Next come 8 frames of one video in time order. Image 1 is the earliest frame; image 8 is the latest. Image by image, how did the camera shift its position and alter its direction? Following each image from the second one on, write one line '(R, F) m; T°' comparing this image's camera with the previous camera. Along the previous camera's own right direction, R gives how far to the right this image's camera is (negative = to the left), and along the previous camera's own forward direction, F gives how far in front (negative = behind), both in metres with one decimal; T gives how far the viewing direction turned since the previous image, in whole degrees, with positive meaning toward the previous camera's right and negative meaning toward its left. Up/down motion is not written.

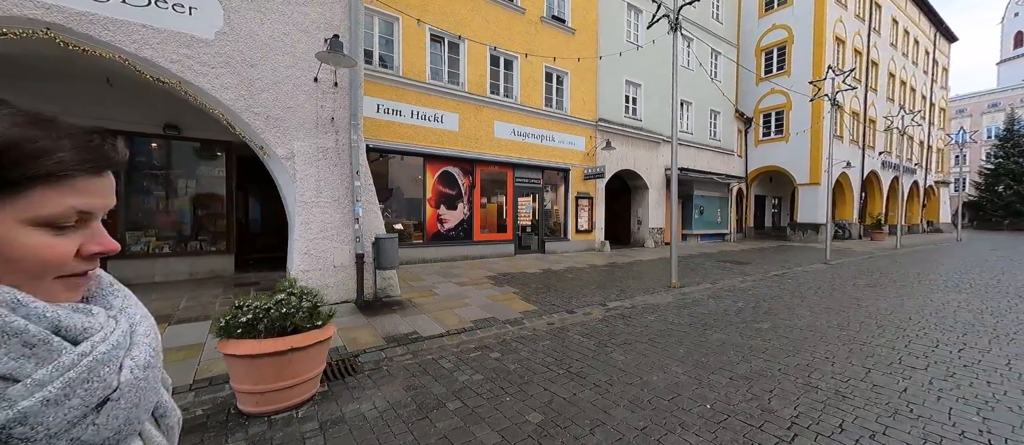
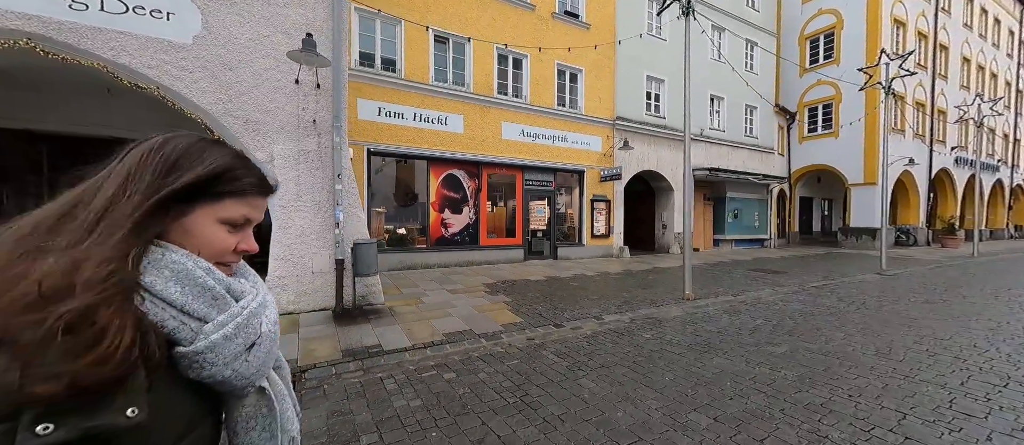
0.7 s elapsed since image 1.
(+0.8, +0.5) m; -5°
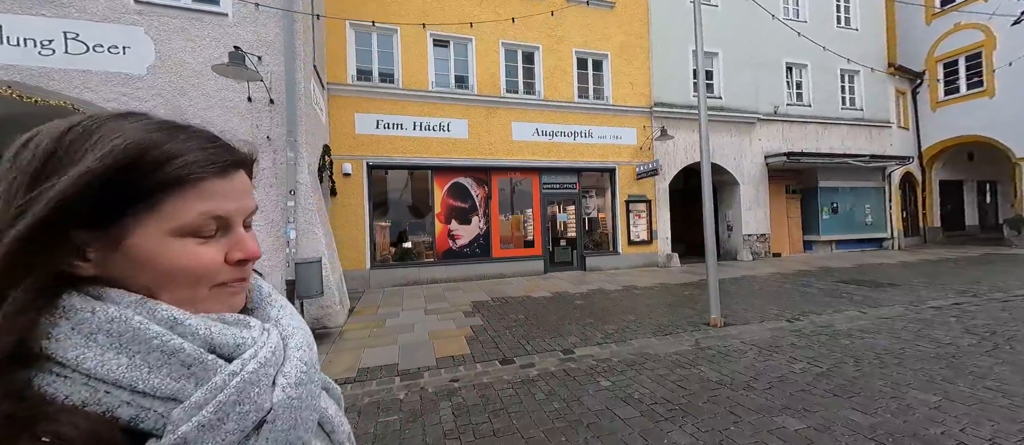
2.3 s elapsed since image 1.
(+1.9, +1.2) m; -12°
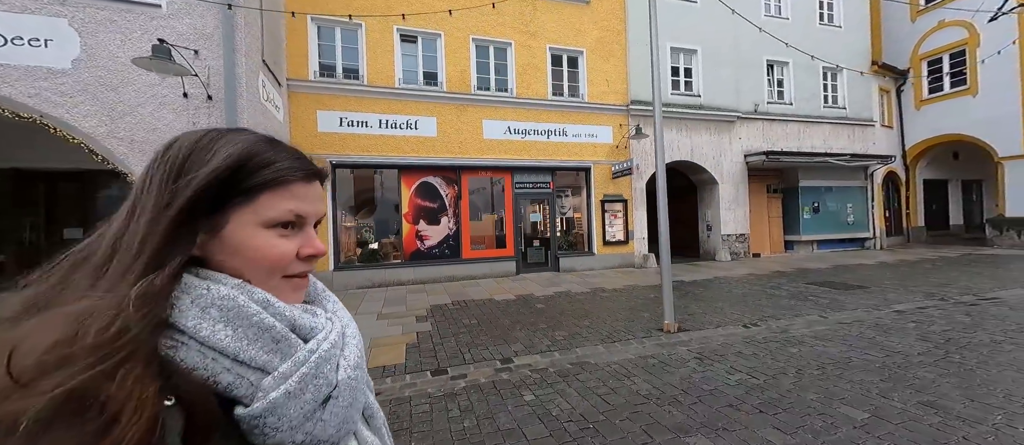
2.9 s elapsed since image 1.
(+0.8, +0.2) m; 0°
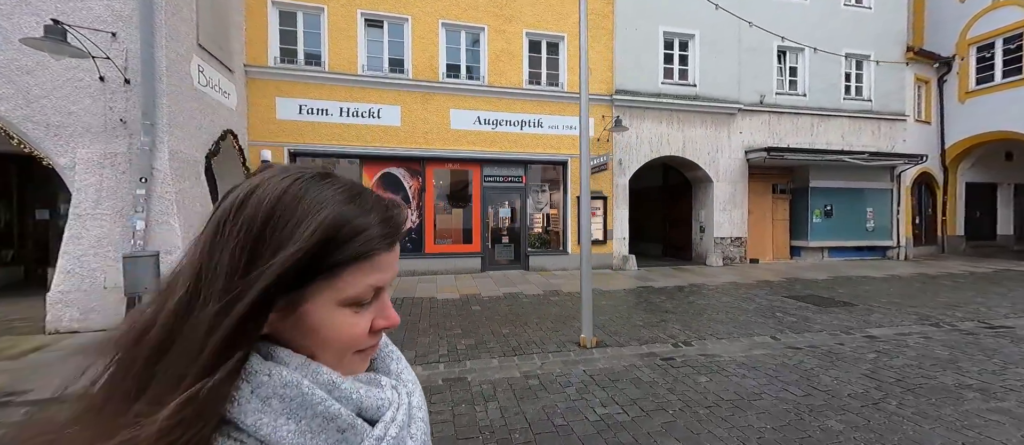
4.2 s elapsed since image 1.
(+1.8, +0.5) m; -4°
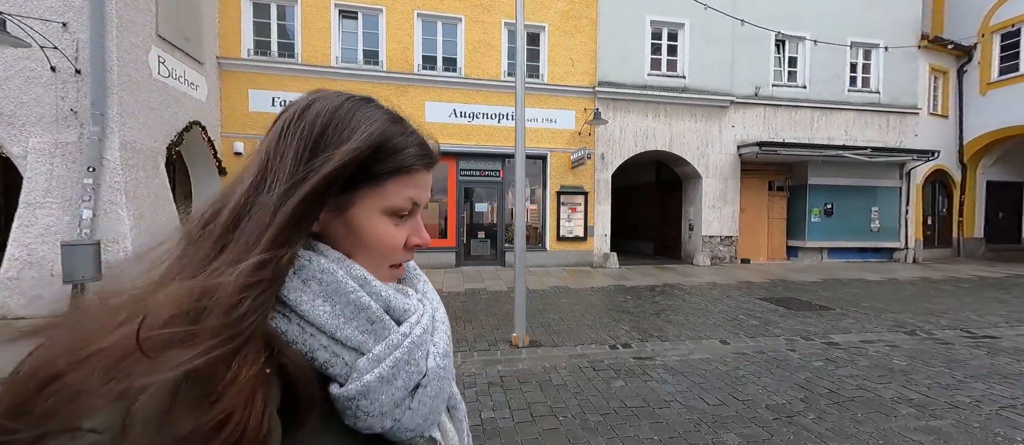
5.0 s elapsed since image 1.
(+1.2, +0.2) m; -2°
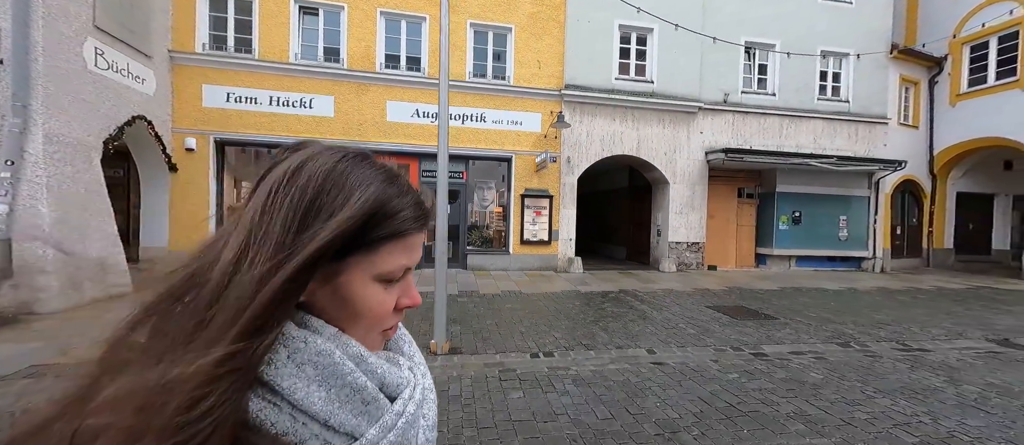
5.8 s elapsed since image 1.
(+1.0, +0.1) m; +1°
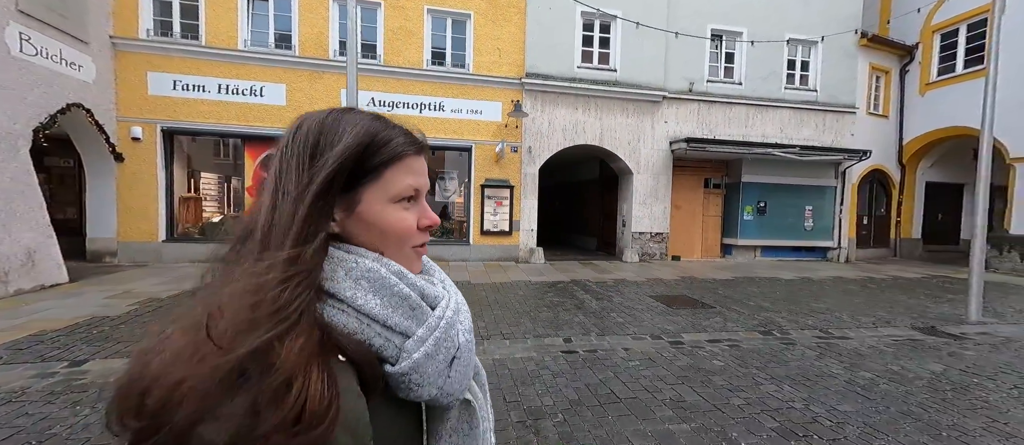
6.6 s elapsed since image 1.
(+1.2, 0.0) m; 0°
